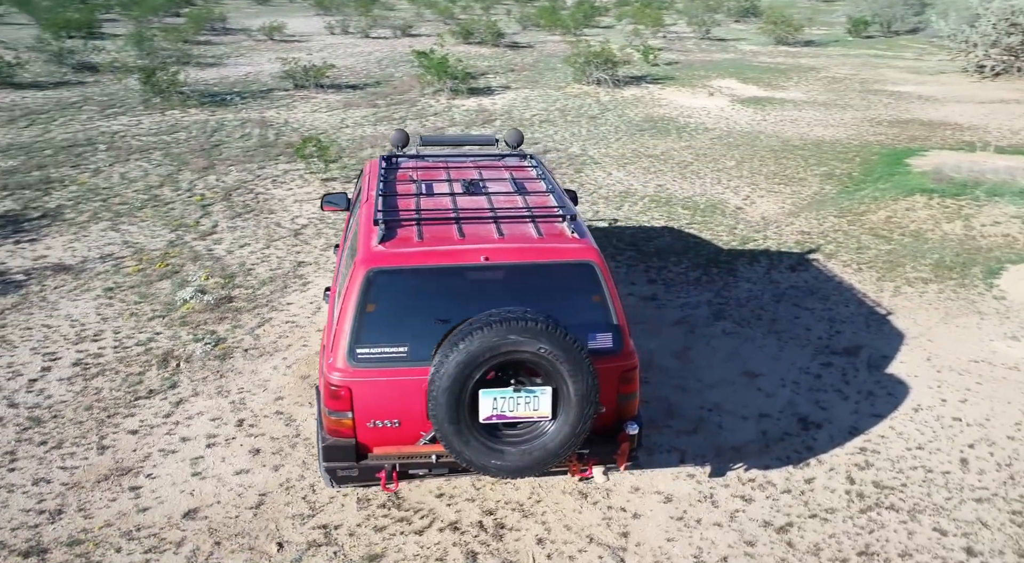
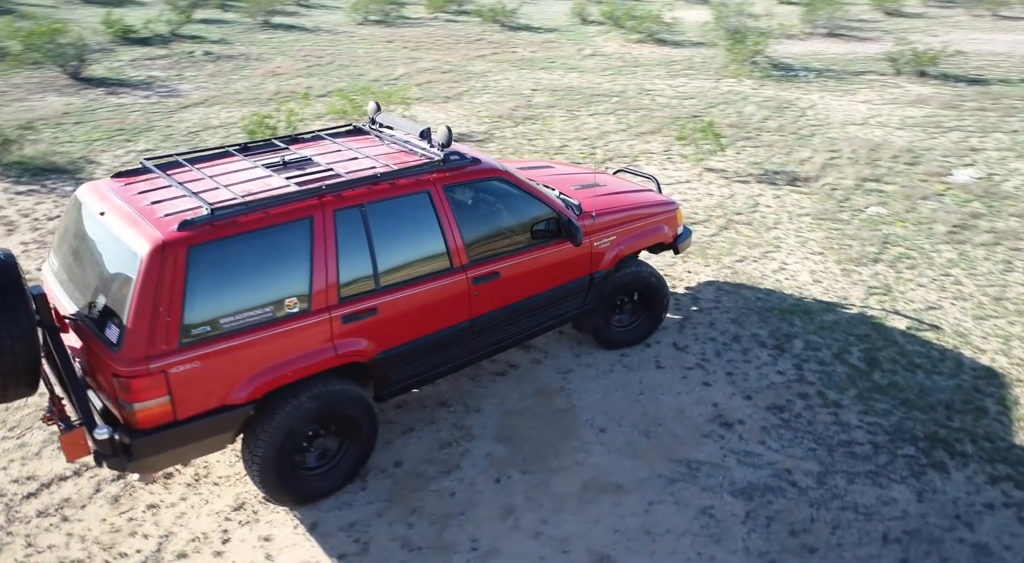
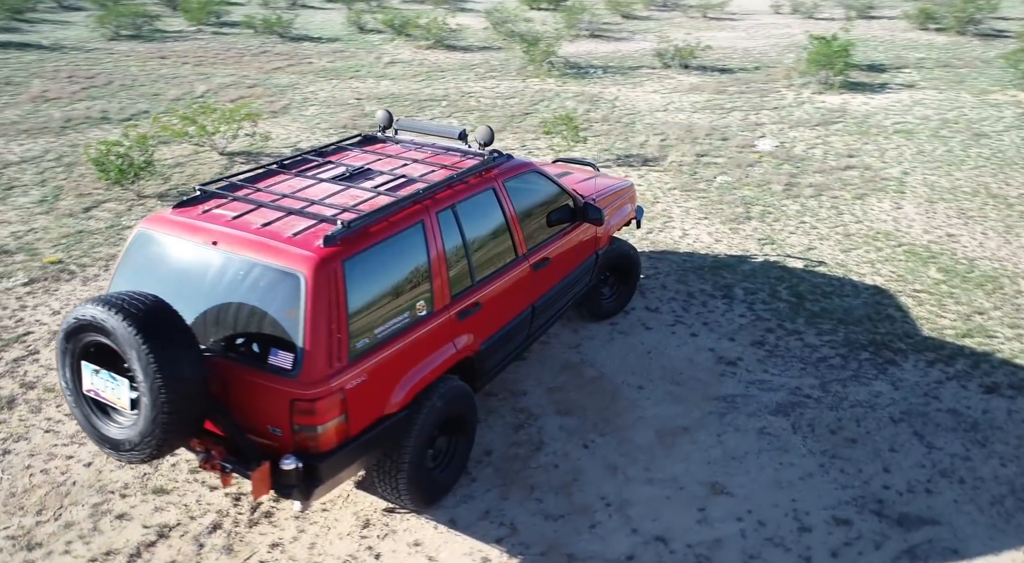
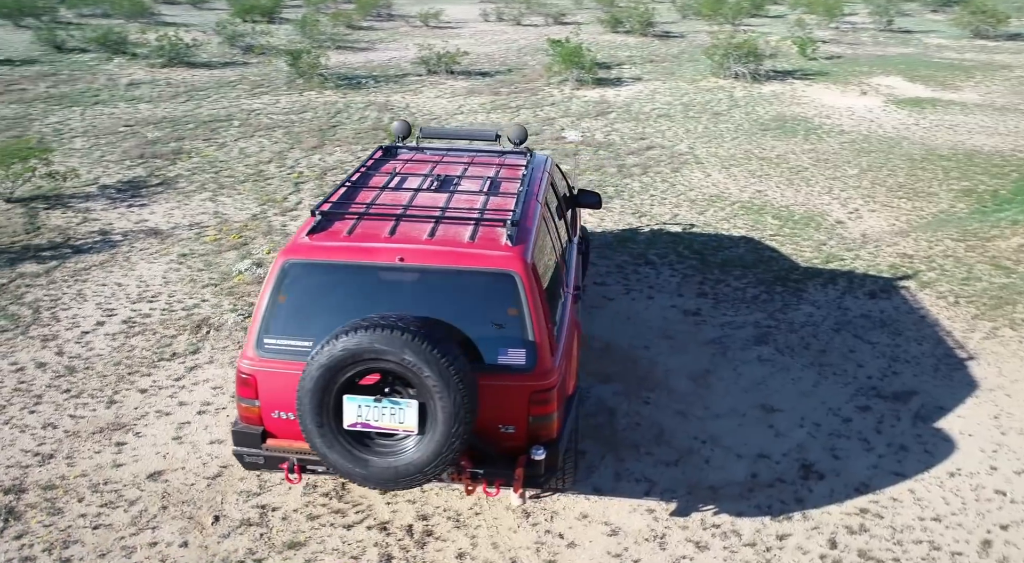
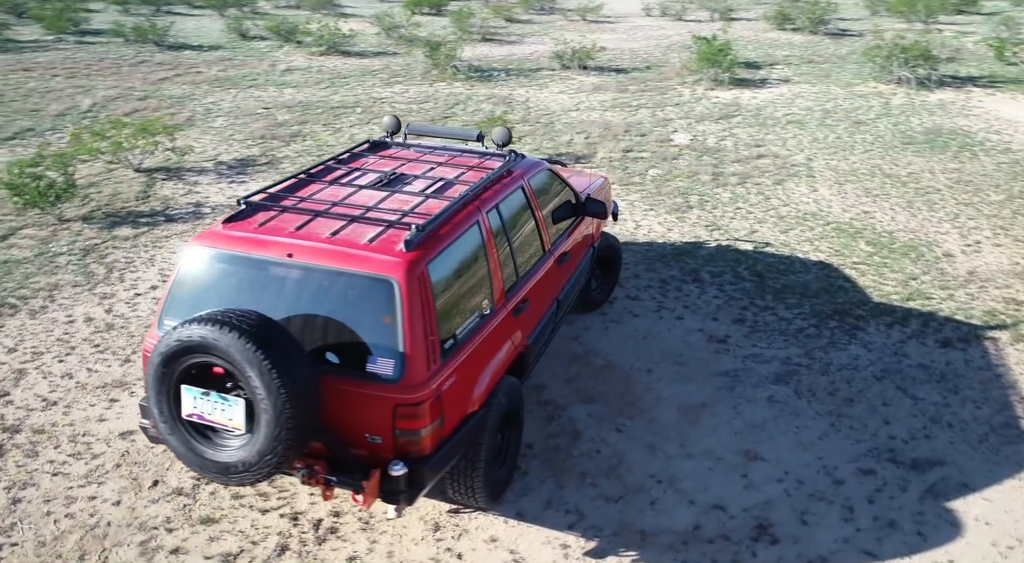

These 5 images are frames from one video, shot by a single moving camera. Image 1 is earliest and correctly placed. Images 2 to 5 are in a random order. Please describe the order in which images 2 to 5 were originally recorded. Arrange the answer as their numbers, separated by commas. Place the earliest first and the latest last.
4, 5, 3, 2
